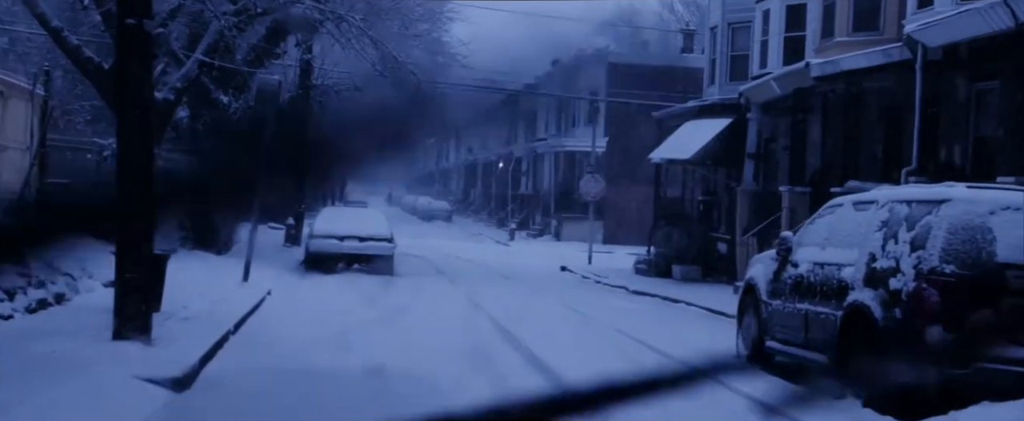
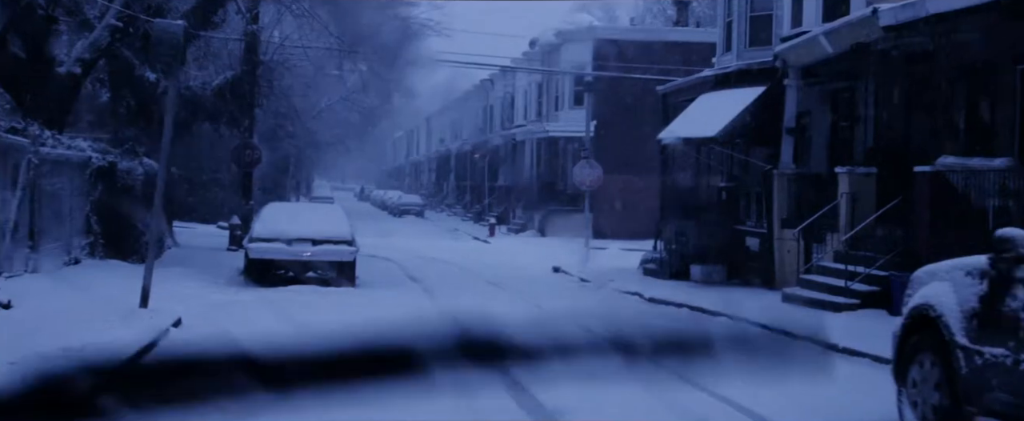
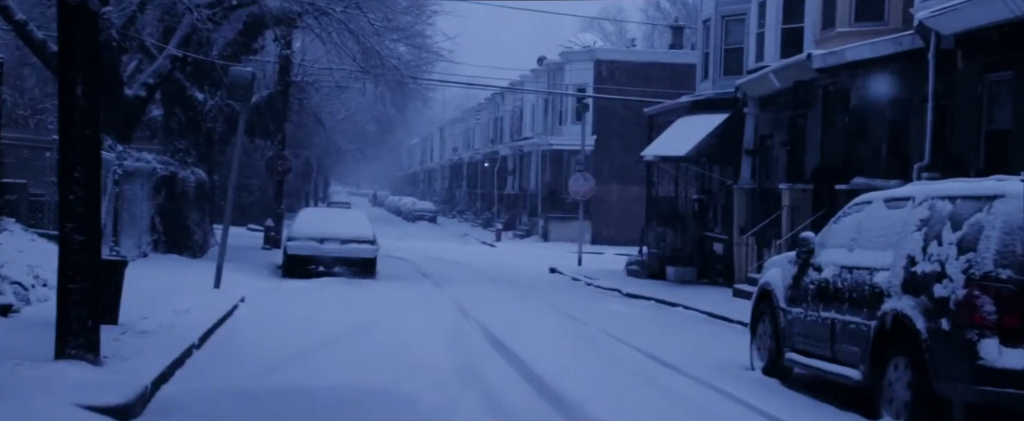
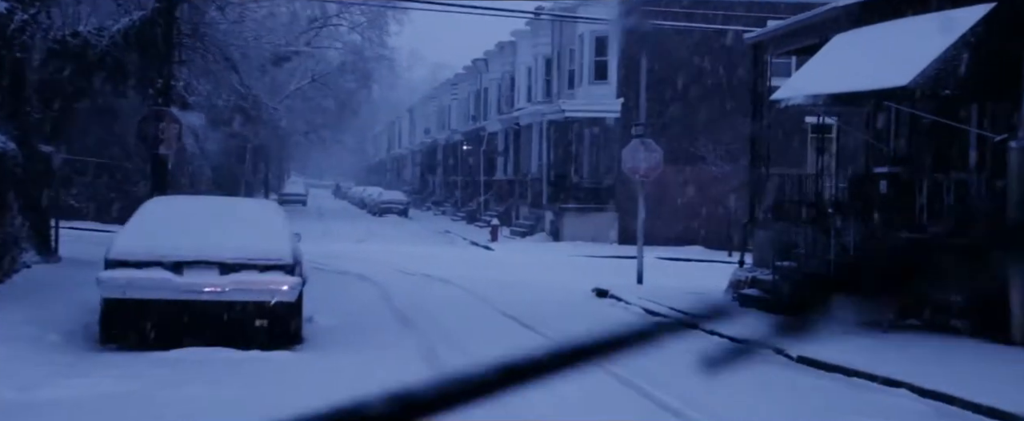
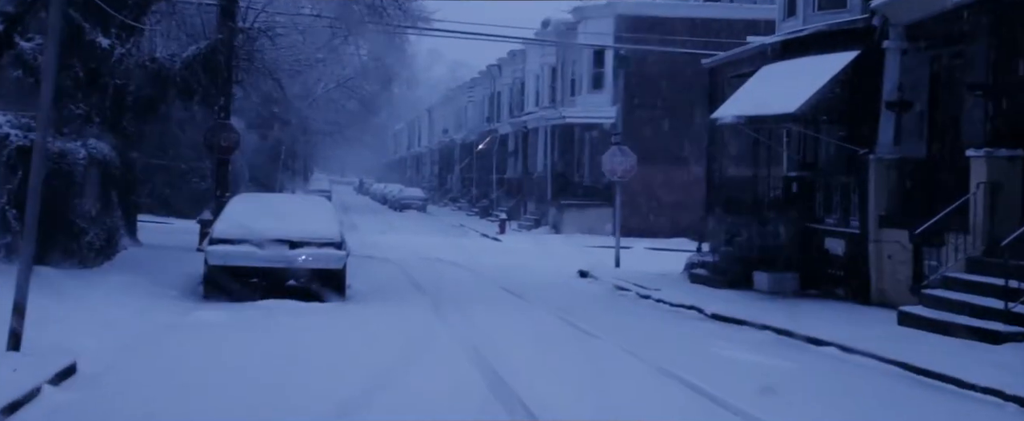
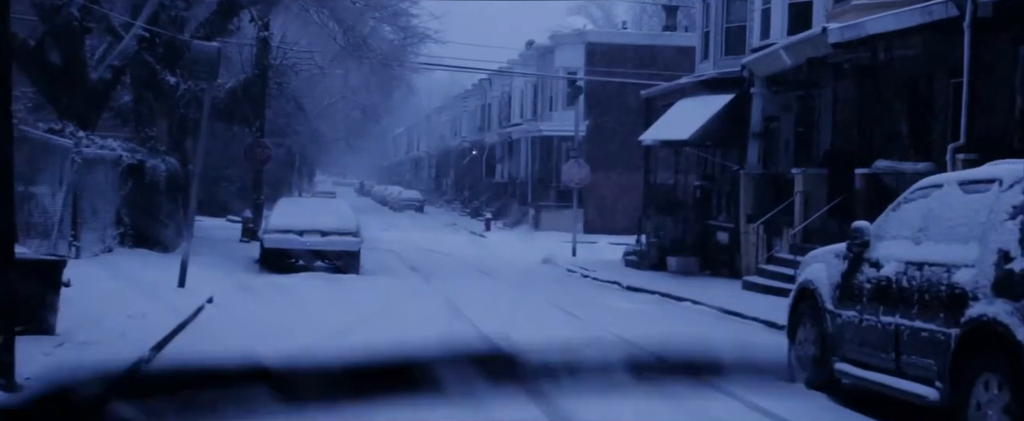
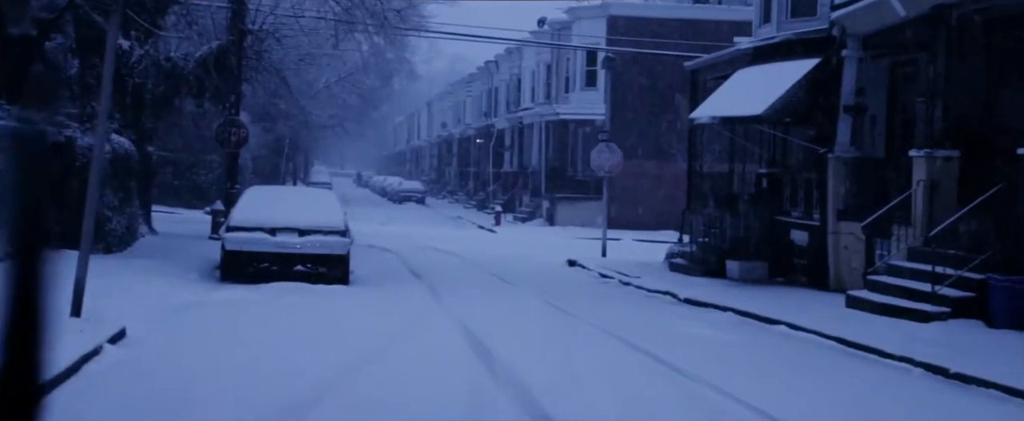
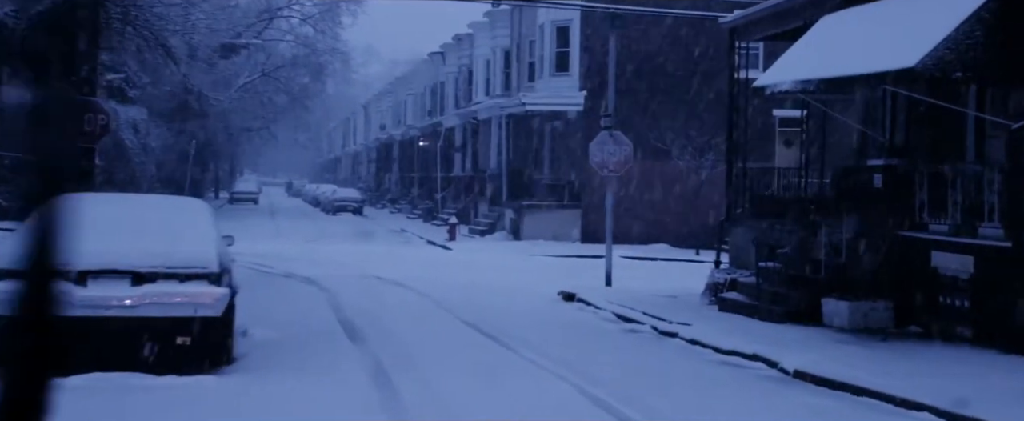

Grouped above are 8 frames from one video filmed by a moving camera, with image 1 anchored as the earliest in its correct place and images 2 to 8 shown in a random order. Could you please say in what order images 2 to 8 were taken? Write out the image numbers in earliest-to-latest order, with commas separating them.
3, 6, 2, 7, 5, 4, 8
